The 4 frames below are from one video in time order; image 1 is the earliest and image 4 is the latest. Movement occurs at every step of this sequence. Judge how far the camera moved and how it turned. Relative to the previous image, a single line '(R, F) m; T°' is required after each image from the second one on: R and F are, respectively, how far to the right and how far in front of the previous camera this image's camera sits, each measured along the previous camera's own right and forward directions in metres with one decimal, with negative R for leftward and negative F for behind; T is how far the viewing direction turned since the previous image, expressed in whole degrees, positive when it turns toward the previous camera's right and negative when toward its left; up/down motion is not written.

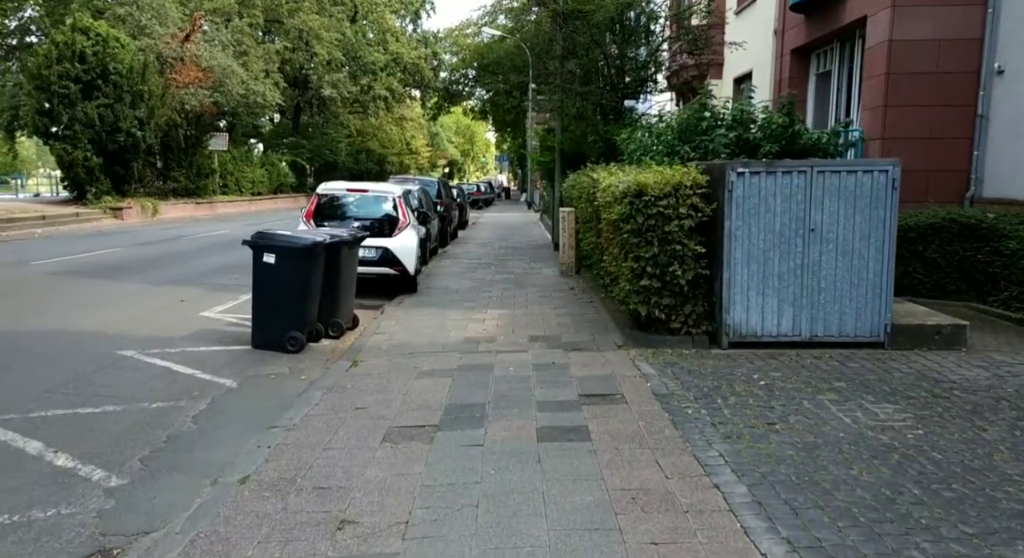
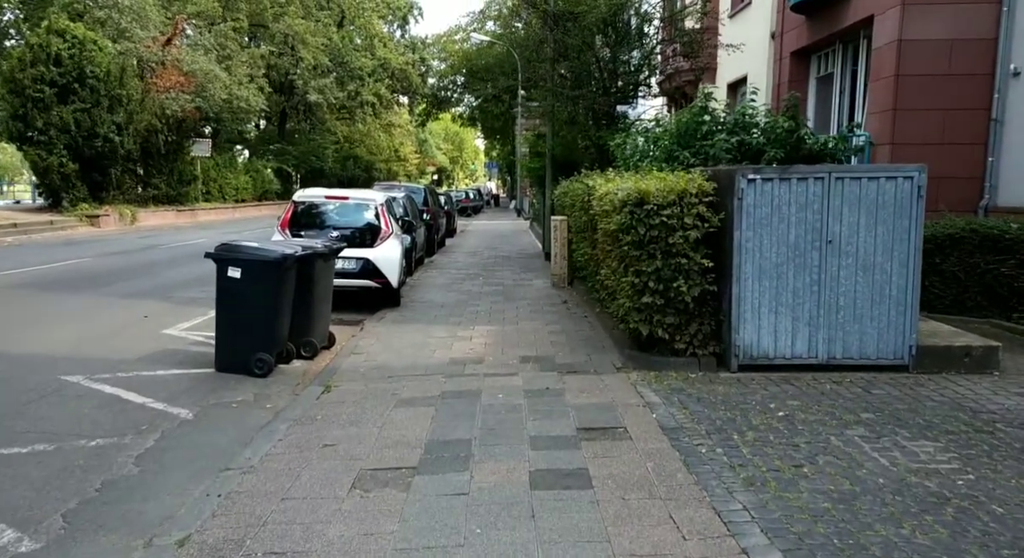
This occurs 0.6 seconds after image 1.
(0.0, +0.7) m; +1°
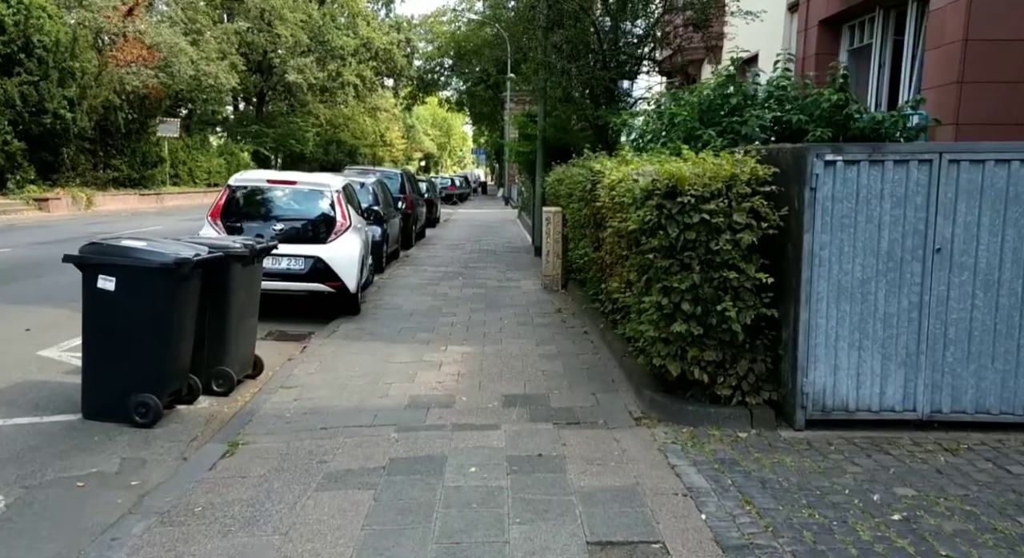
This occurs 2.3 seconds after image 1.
(0.0, +2.2) m; +1°
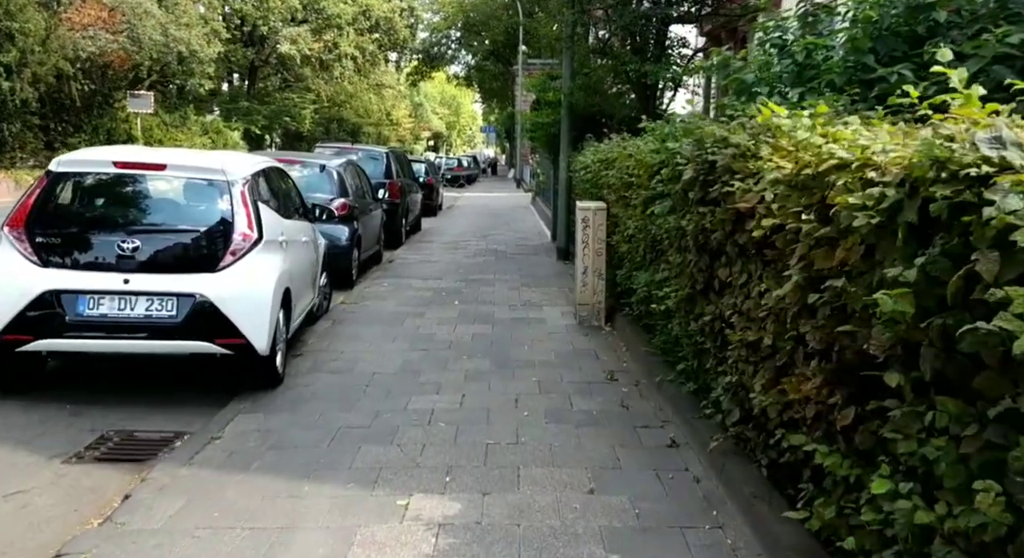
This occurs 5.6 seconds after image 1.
(-0.1, +4.2) m; -1°
